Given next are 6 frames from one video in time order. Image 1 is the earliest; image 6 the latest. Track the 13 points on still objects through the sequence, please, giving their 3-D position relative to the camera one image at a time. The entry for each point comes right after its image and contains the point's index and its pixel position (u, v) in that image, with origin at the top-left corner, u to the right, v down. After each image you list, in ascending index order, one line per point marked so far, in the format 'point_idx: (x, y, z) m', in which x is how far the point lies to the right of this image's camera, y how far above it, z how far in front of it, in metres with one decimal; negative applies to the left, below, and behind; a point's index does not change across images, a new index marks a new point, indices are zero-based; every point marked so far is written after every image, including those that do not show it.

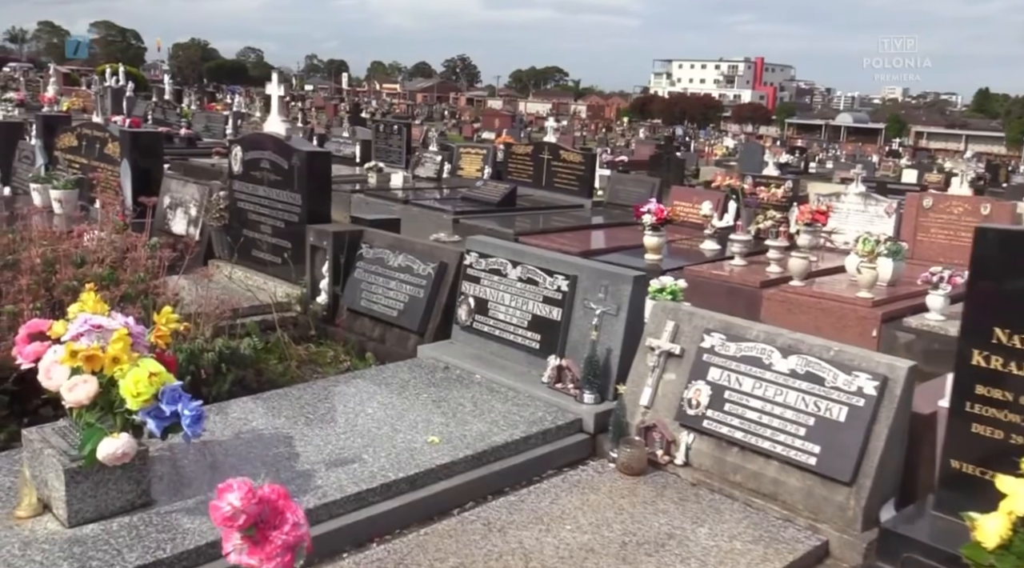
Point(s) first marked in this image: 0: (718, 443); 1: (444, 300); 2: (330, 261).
0: (+1.0, -0.8, +4.8) m
1: (-0.5, -0.1, +6.7) m
2: (-1.4, +0.2, +7.4) m
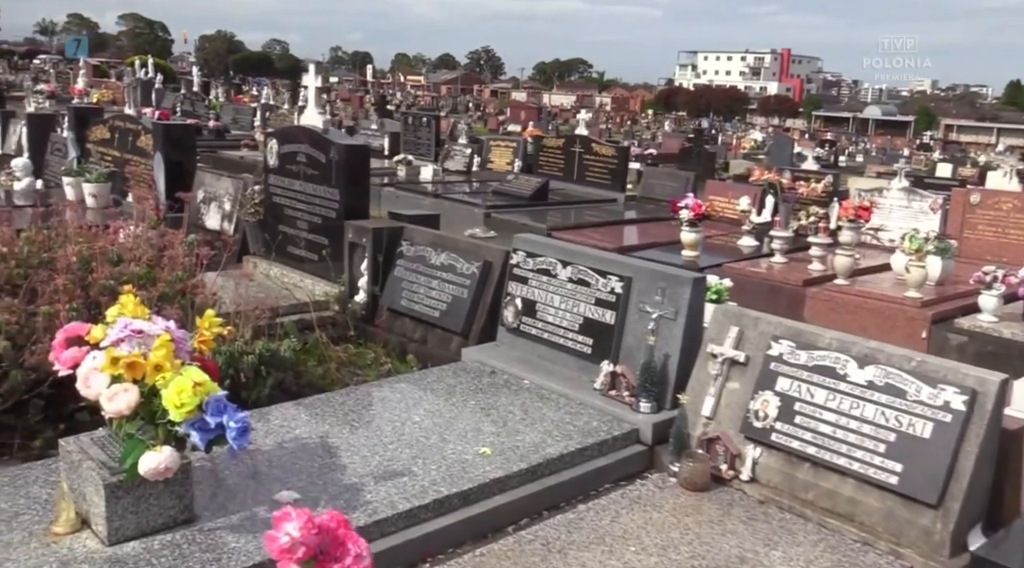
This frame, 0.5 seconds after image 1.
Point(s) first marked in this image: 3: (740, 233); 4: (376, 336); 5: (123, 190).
0: (+1.3, -0.8, +4.5) m
1: (-0.1, -0.1, +6.4) m
2: (-1.1, +0.2, +7.2) m
3: (+3.7, +0.8, +15.8) m
4: (-1.0, -0.4, +7.1) m
5: (-4.4, +1.1, +11.1) m
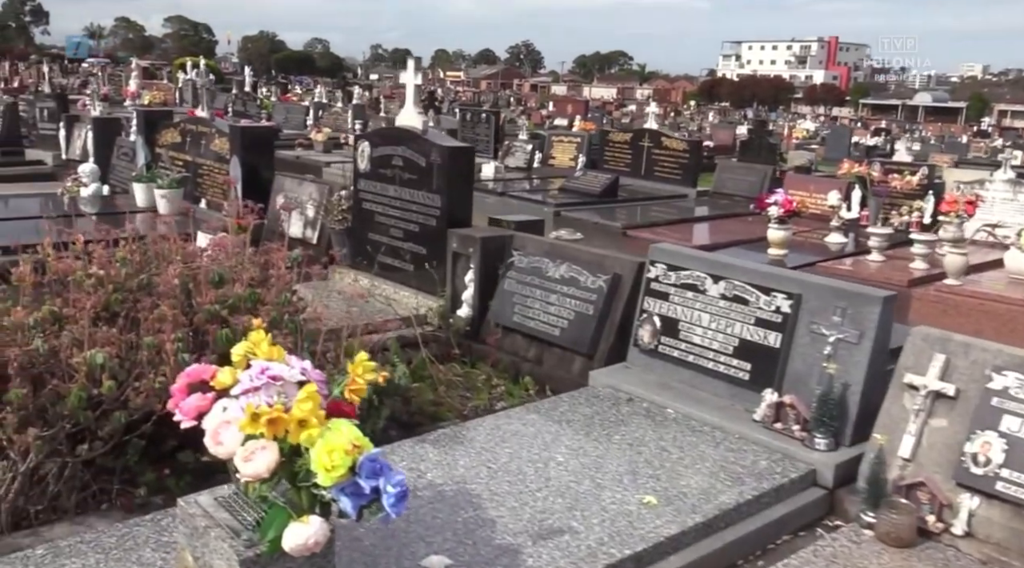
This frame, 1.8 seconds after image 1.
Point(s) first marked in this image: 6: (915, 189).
0: (+2.0, -0.9, +3.8) m
1: (+0.6, -0.2, +5.8) m
2: (-0.3, +0.1, +6.6) m
3: (+4.9, +0.8, +15.0) m
4: (-0.2, -0.5, +6.5) m
5: (-3.5, +1.0, +10.6) m
6: (+6.6, +1.5, +15.7) m
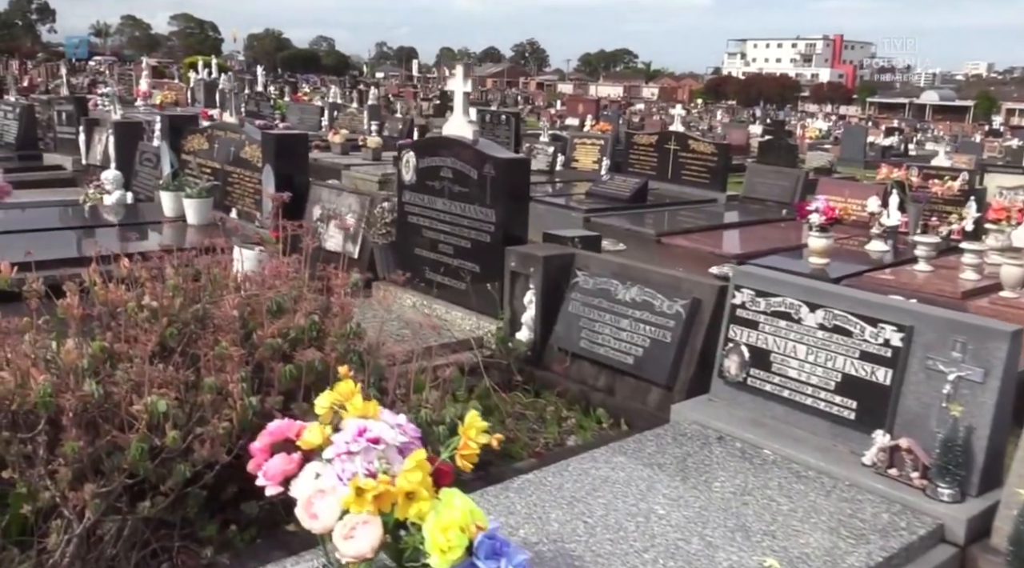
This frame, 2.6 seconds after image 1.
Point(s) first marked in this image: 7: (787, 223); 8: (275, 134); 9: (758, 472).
0: (+2.4, -1.0, +3.4) m
1: (+1.0, -0.3, +5.4) m
2: (+0.2, 0.0, +6.2) m
3: (+5.3, +0.7, +14.5) m
4: (+0.2, -0.6, +6.1) m
5: (-3.0, +0.8, +10.2) m
6: (+7.0, +1.4, +15.3) m
7: (+4.8, +1.1, +17.0) m
8: (-2.3, +1.4, +9.2) m
9: (+1.1, -0.9, +4.5) m
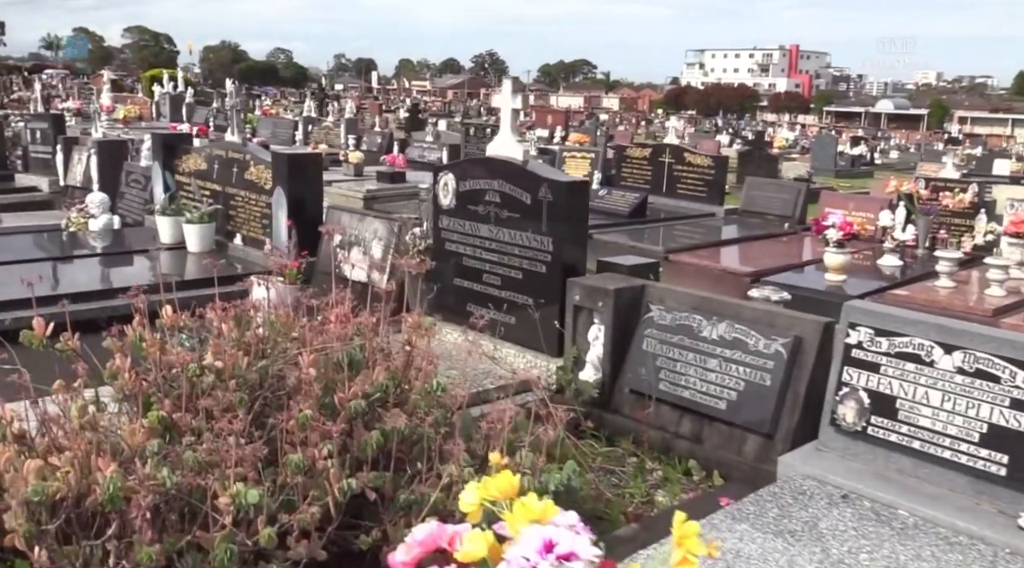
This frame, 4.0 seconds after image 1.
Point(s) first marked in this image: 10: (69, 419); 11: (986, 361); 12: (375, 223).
0: (+2.9, -1.2, +2.9) m
1: (+1.5, -0.5, +4.9) m
2: (+0.5, -0.2, +5.7) m
3: (+5.4, +0.5, +14.2) m
4: (+0.6, -0.8, +5.5) m
5: (-2.8, +0.5, +9.5) m
6: (+7.0, +1.2, +15.0) m
7: (+4.8, +0.8, +16.6) m
8: (-2.0, +1.2, +8.5) m
9: (+1.6, -1.0, +4.0) m
10: (-1.5, -0.4, +3.2) m
11: (+2.0, -0.3, +4.1) m
12: (-1.1, +0.5, +7.6) m
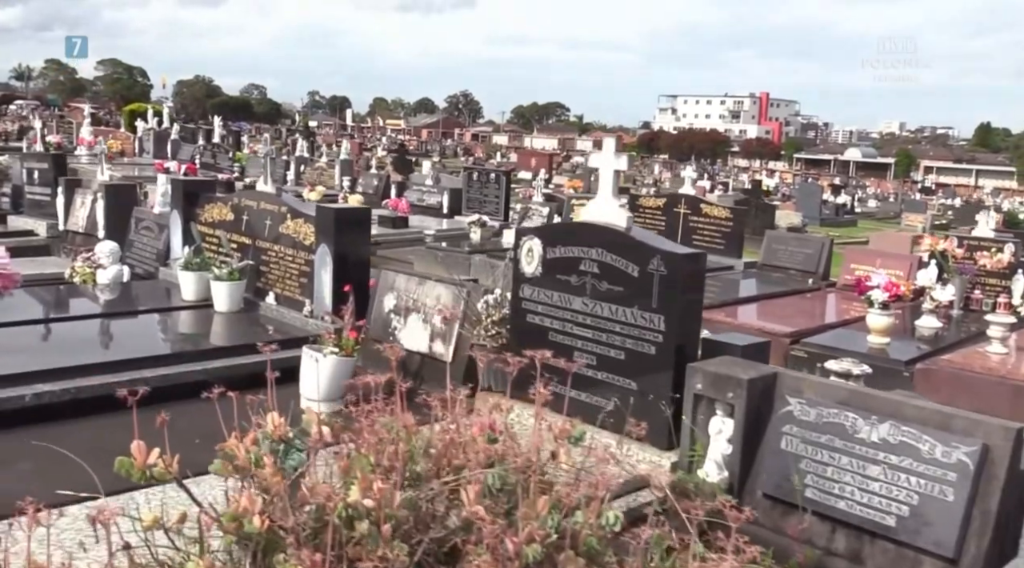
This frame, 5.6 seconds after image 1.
0: (+3.6, -1.6, +2.3) m
1: (+2.1, -1.0, +4.2) m
2: (+1.1, -0.7, +5.0) m
3: (+5.8, -0.4, +13.6) m
4: (+1.2, -1.3, +4.8) m
5: (-2.3, 0.0, +8.8) m
6: (+7.4, +0.3, +14.5) m
7: (+5.1, -0.2, +16.0) m
8: (-1.5, +0.6, +7.8) m
9: (+2.2, -1.4, +3.3) m
10: (-0.8, -0.8, +2.5) m
11: (+2.7, -0.7, +3.5) m
12: (-0.5, 0.0, +6.8) m
